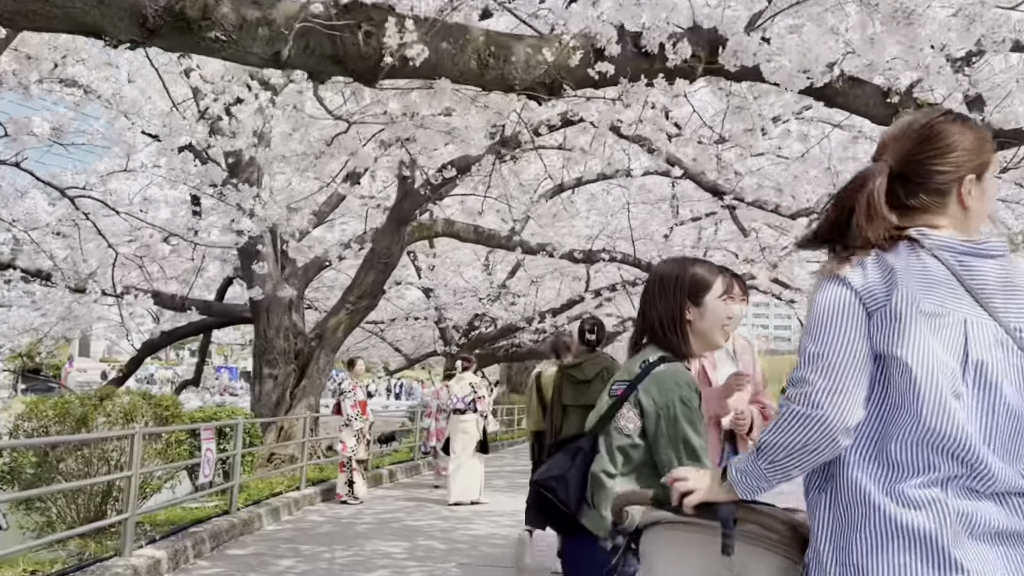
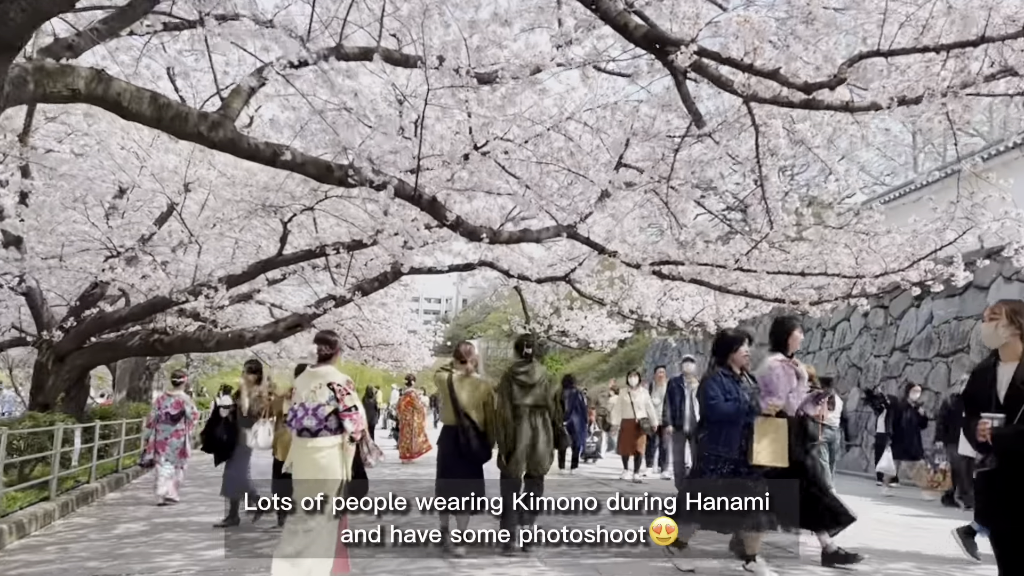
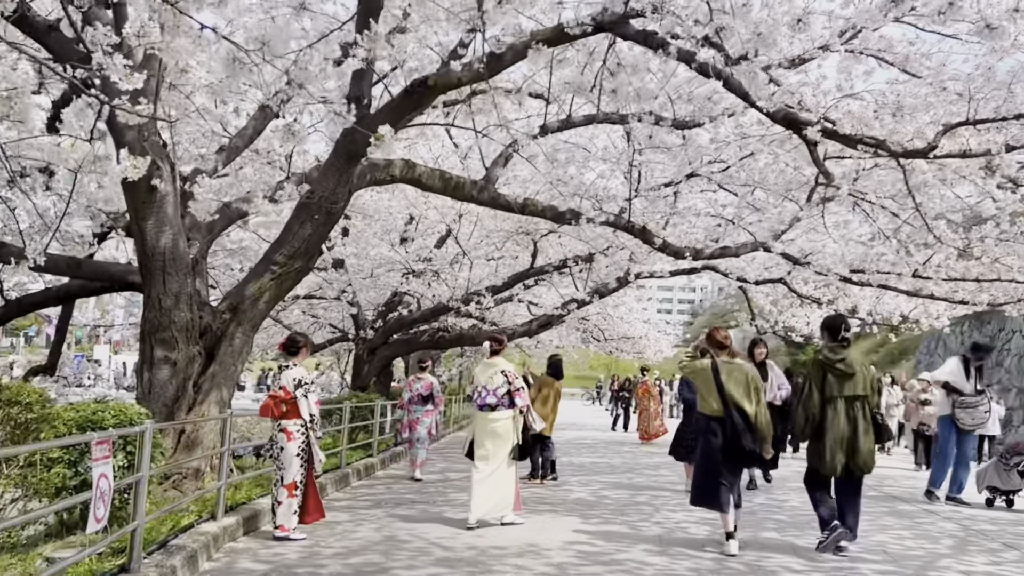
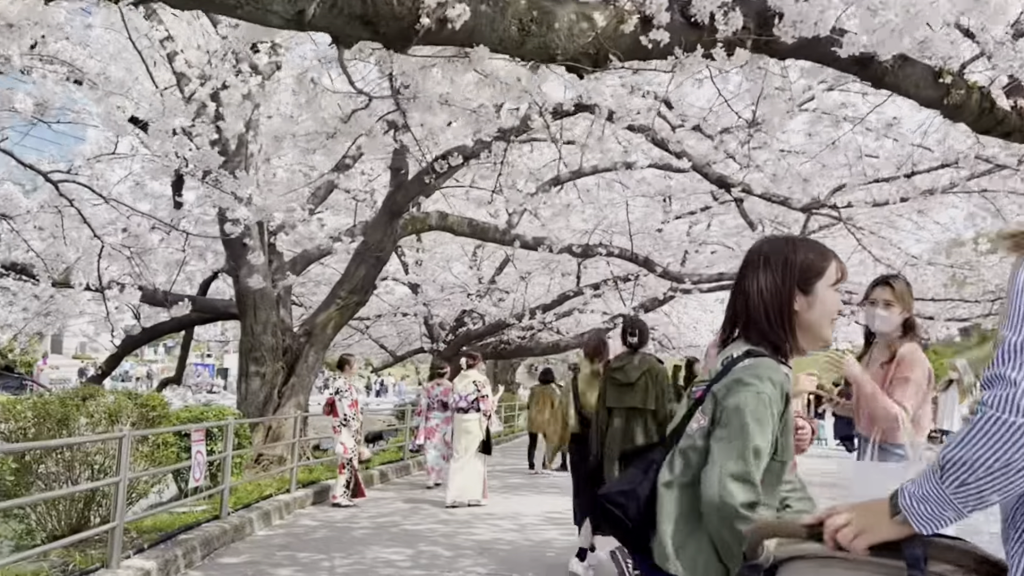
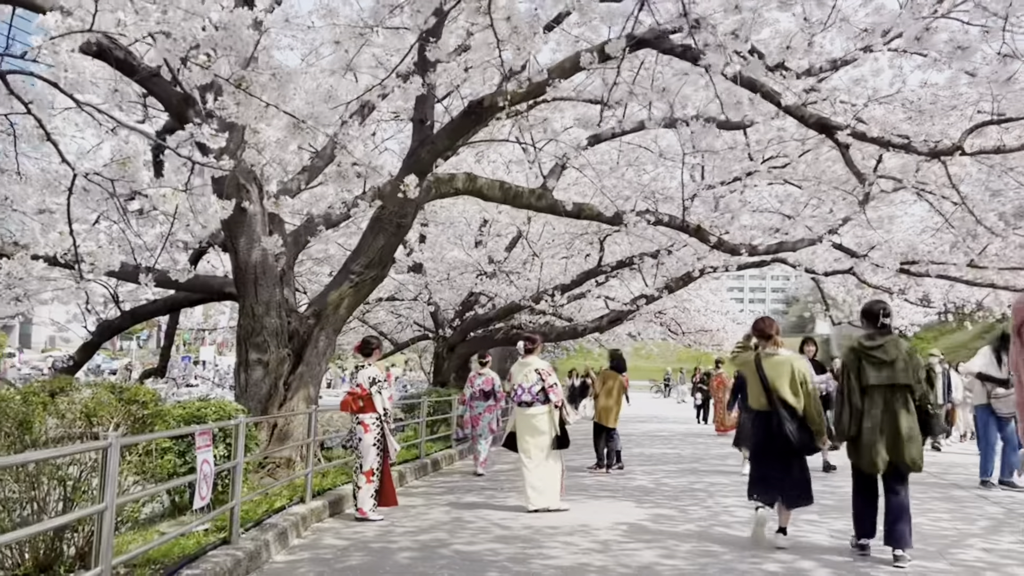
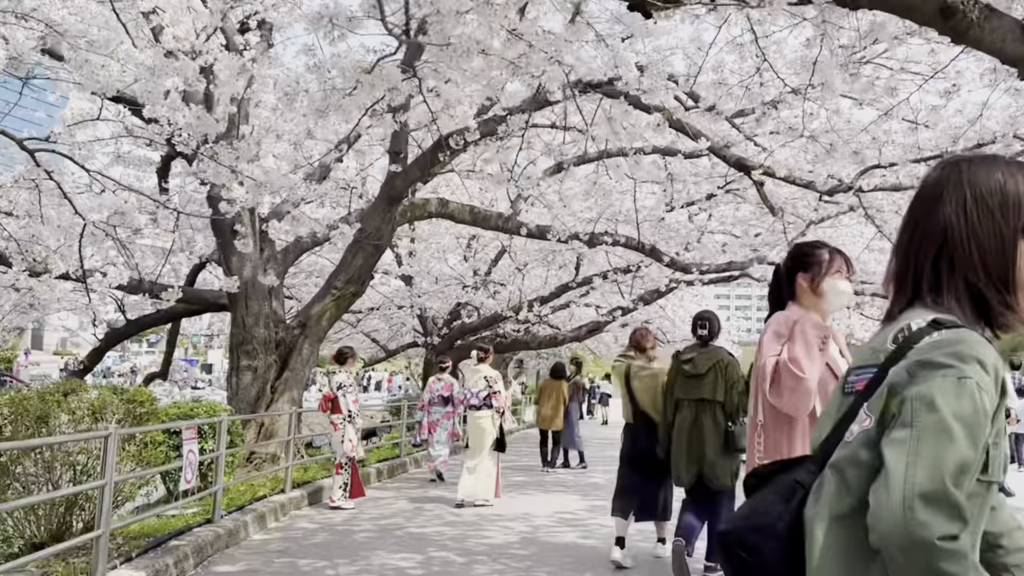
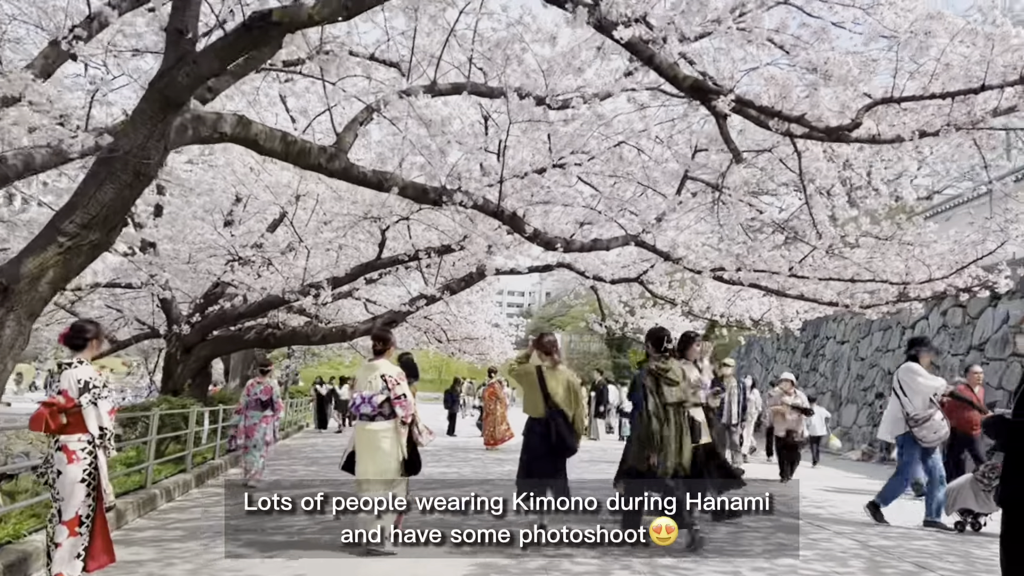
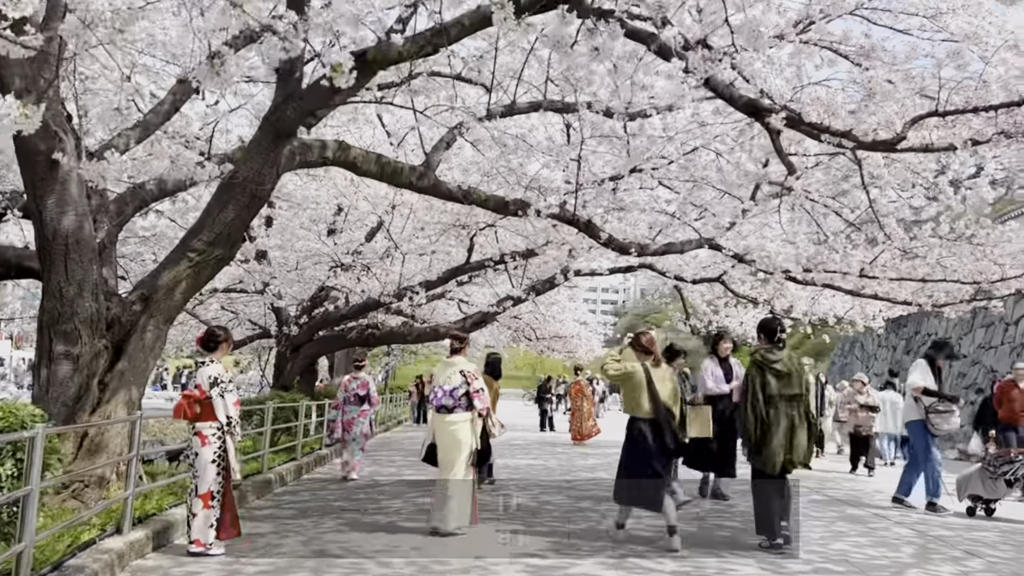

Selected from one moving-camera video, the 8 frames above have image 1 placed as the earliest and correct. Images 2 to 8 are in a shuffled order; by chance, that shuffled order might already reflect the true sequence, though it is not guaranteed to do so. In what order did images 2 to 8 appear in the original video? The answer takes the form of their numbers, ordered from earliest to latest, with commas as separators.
4, 6, 5, 3, 8, 7, 2
